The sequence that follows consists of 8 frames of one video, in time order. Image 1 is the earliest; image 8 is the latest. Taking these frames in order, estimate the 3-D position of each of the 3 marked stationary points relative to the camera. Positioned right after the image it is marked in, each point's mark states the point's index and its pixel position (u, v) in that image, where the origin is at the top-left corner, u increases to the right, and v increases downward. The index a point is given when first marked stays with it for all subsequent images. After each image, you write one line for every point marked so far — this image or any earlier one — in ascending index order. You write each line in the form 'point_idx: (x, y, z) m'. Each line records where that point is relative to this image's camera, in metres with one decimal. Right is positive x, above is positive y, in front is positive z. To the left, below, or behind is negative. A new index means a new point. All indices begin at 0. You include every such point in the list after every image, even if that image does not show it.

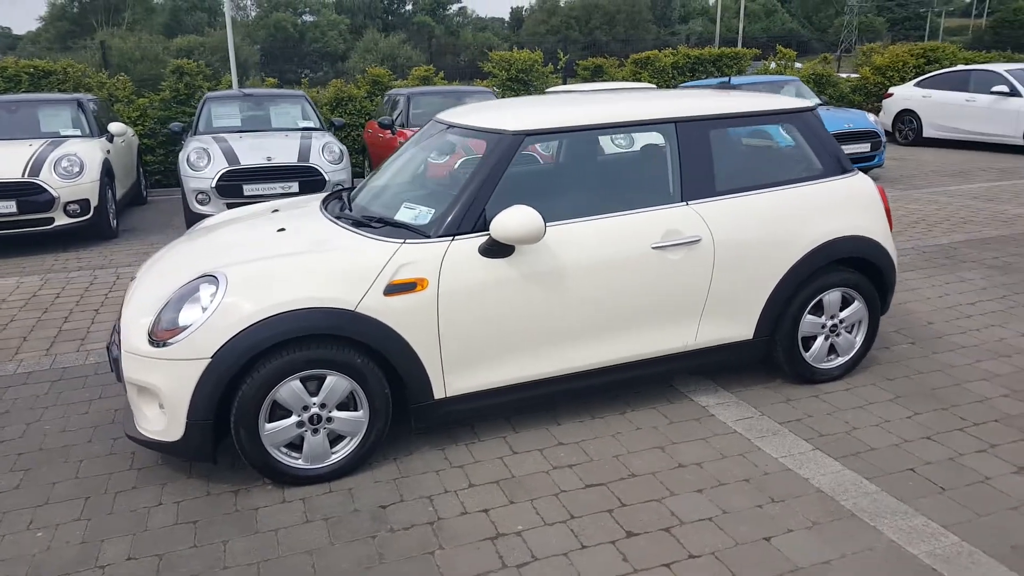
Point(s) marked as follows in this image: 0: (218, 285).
0: (-1.2, 0.0, +3.3) m
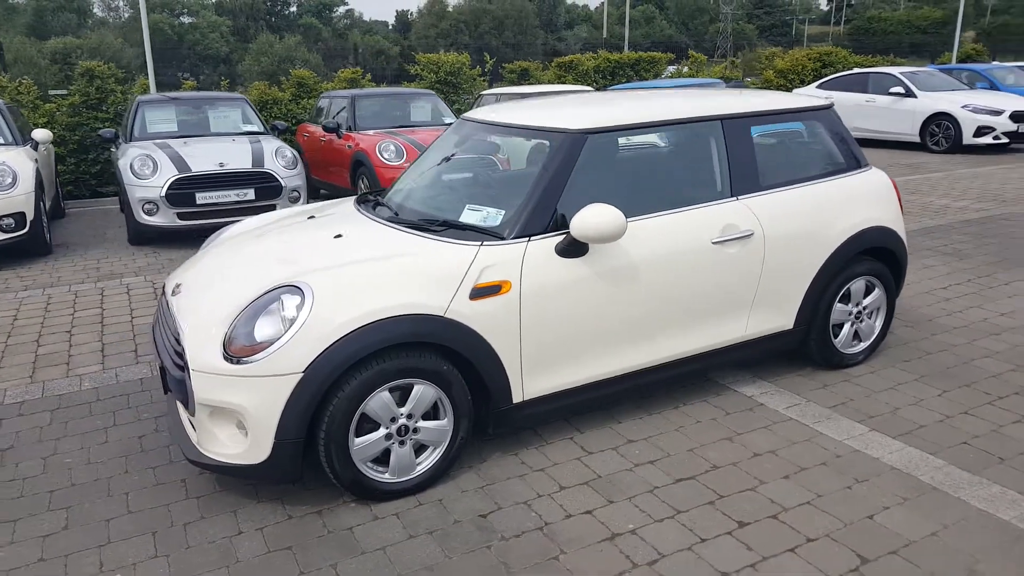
0: (-0.8, 0.0, +3.1) m
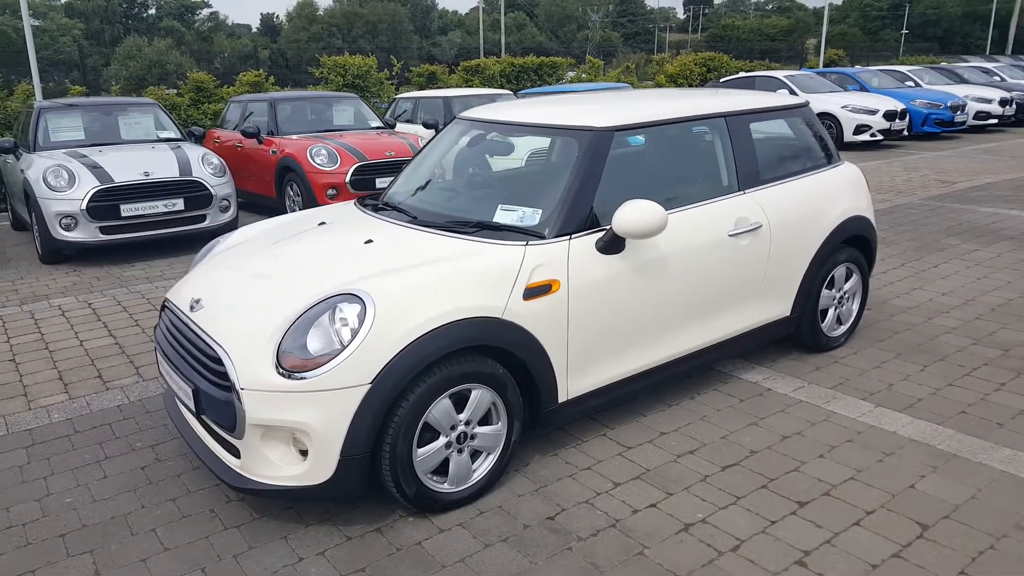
0: (-0.5, -0.1, +3.0) m
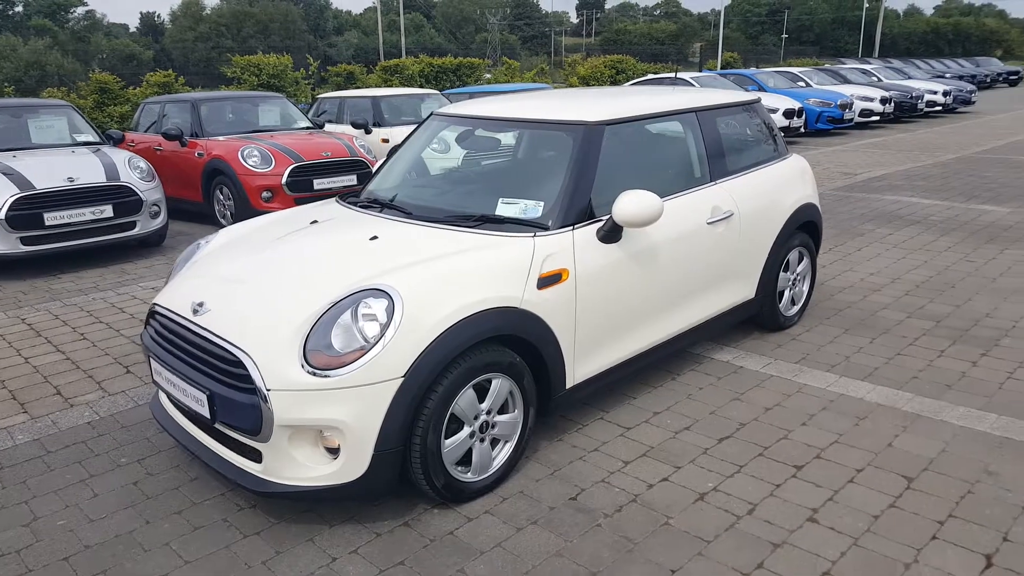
0: (-0.5, 0.0, +3.0) m
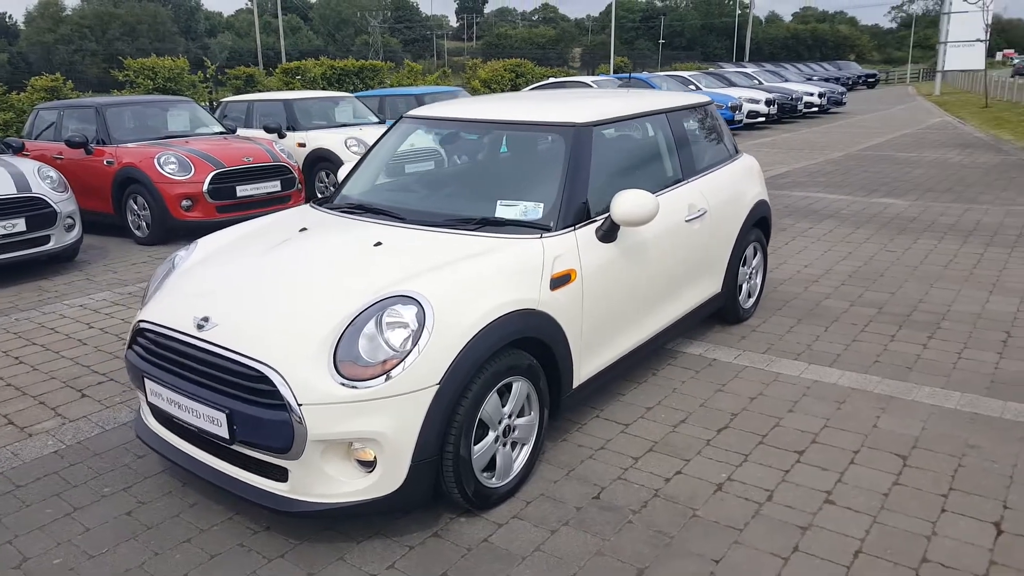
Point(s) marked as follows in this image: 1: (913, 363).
0: (-0.3, -0.1, +2.9) m
1: (+2.3, -0.4, +4.6) m
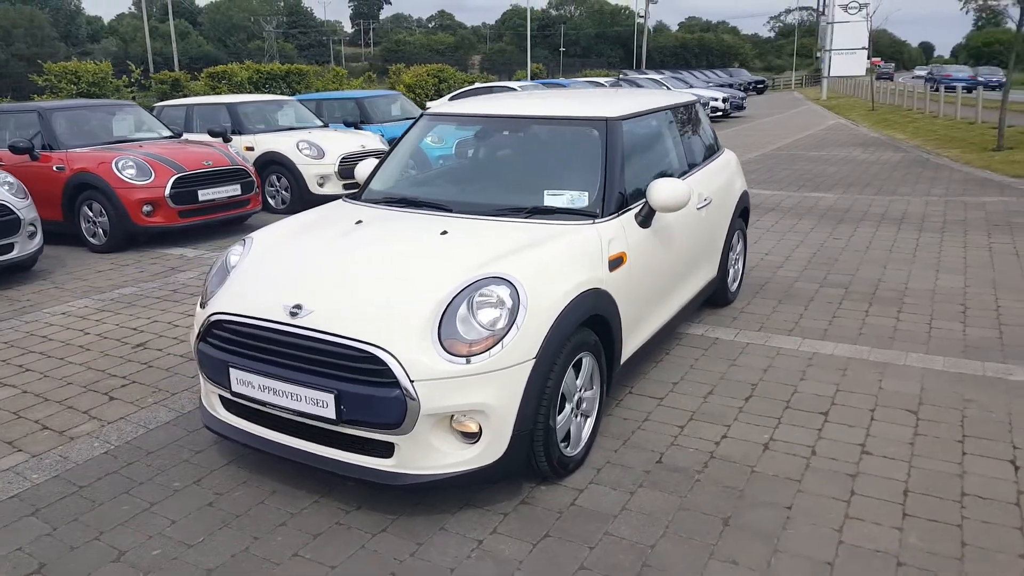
0: (0.0, 0.0, +3.1) m
1: (+2.4, -0.3, +5.1) m
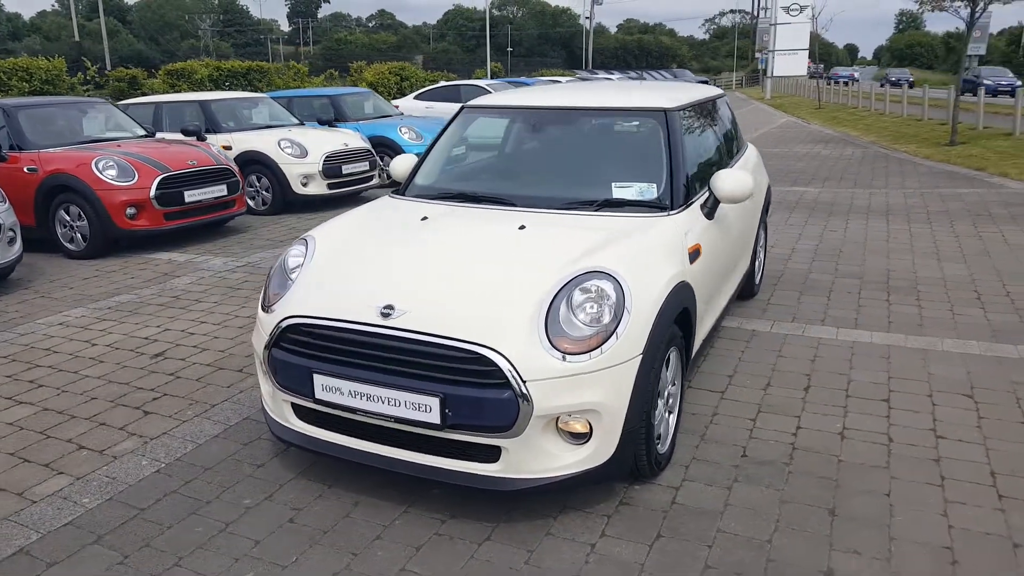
0: (+0.4, 0.0, +3.0) m
1: (+2.6, -0.2, +5.2) m
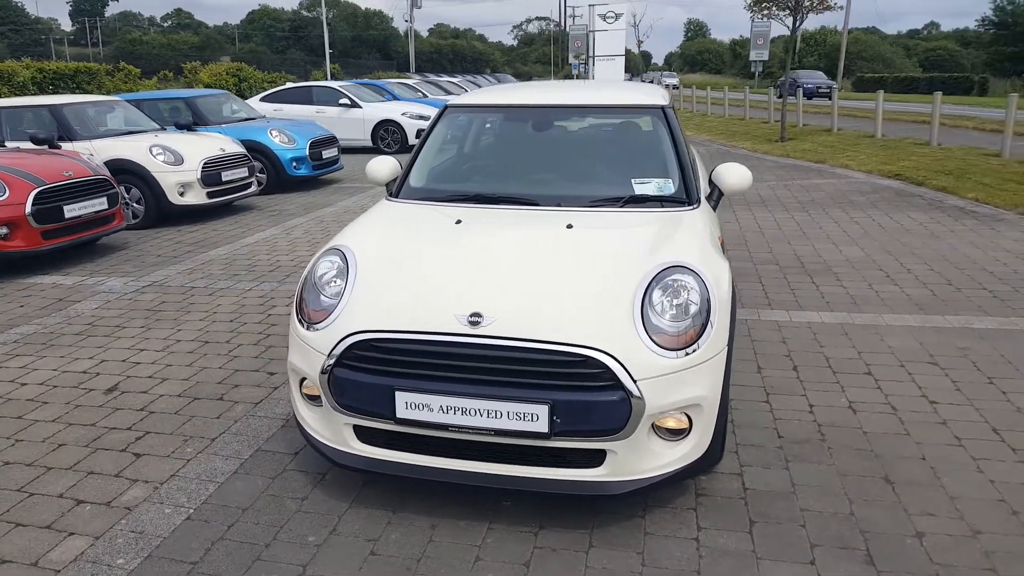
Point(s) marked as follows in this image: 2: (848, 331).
0: (+0.7, +0.1, +3.1) m
1: (+2.4, -0.1, +5.7) m
2: (+2.1, -0.3, +5.1) m
